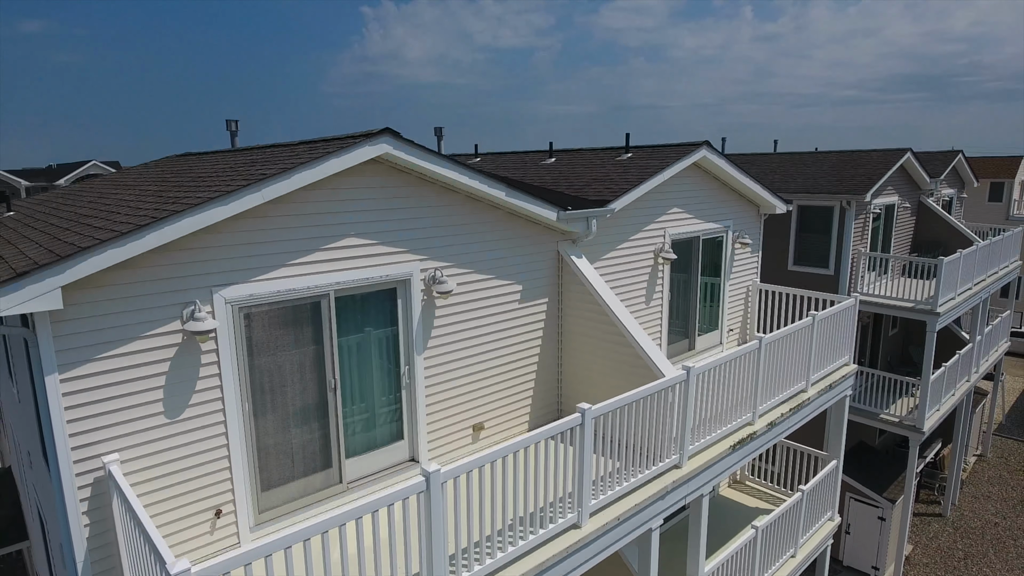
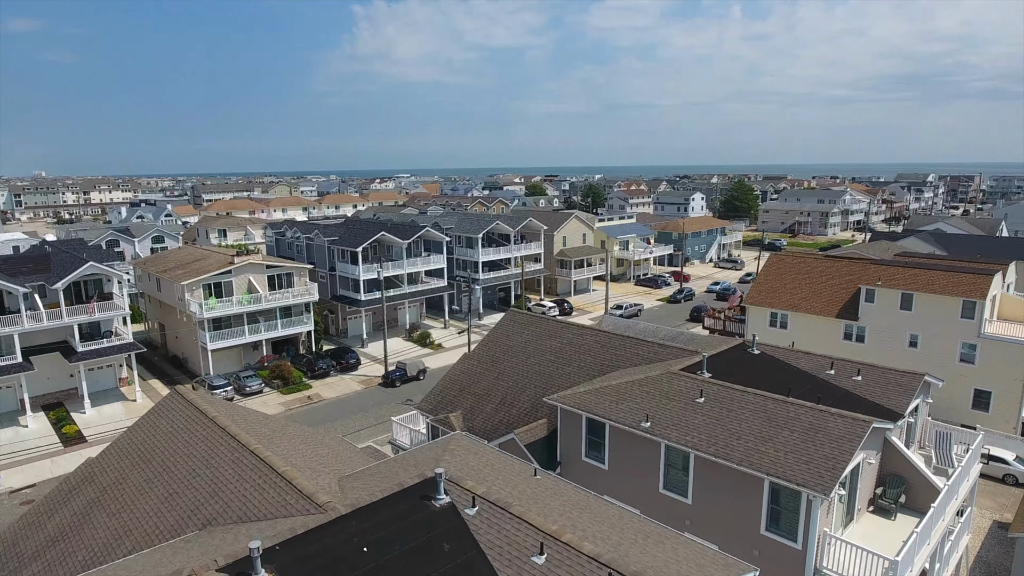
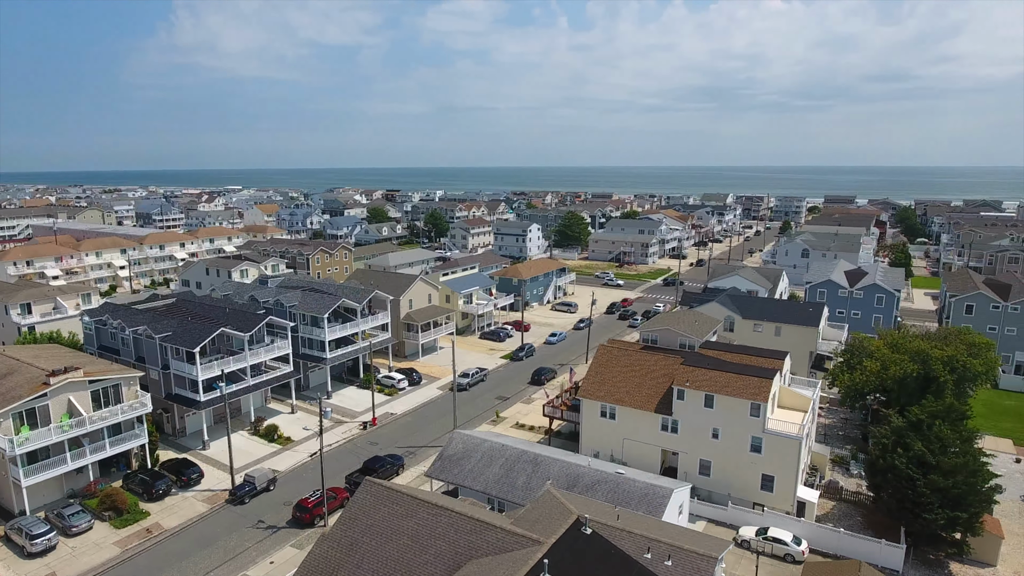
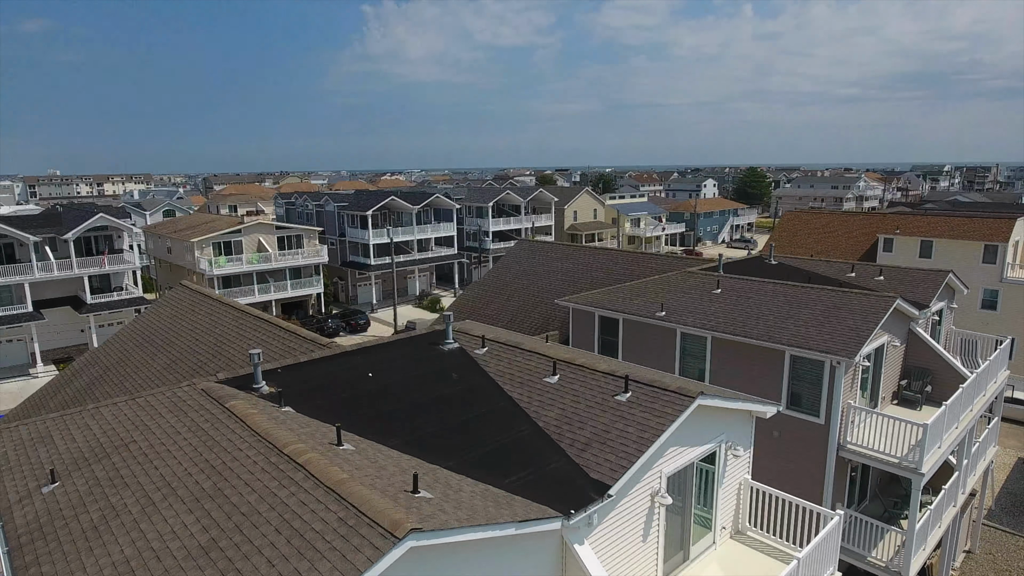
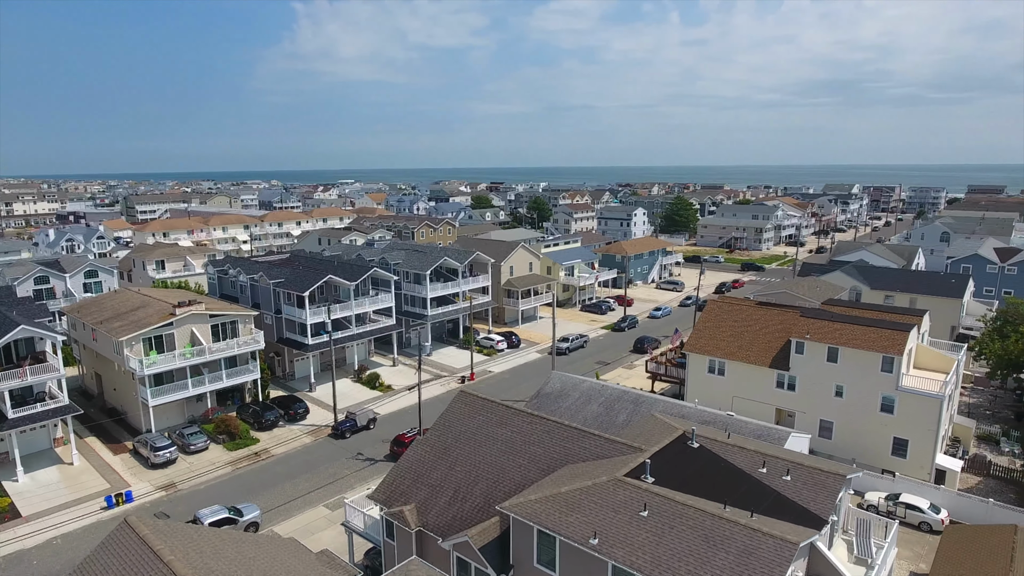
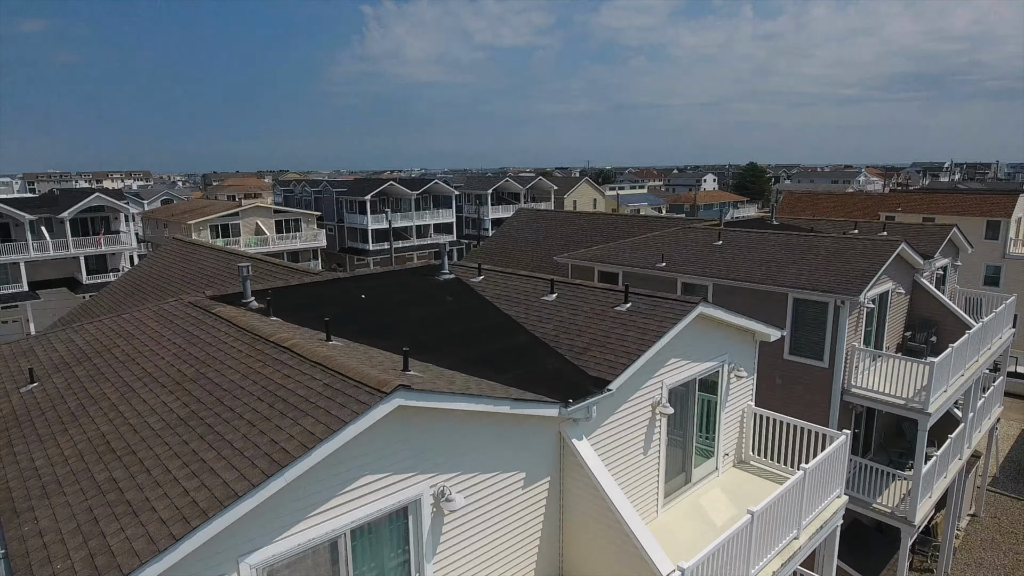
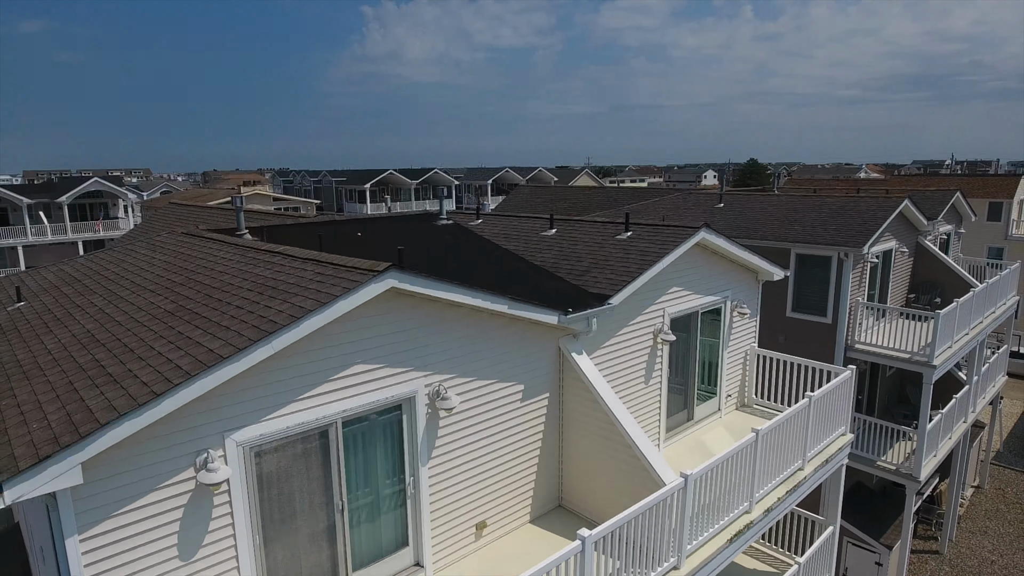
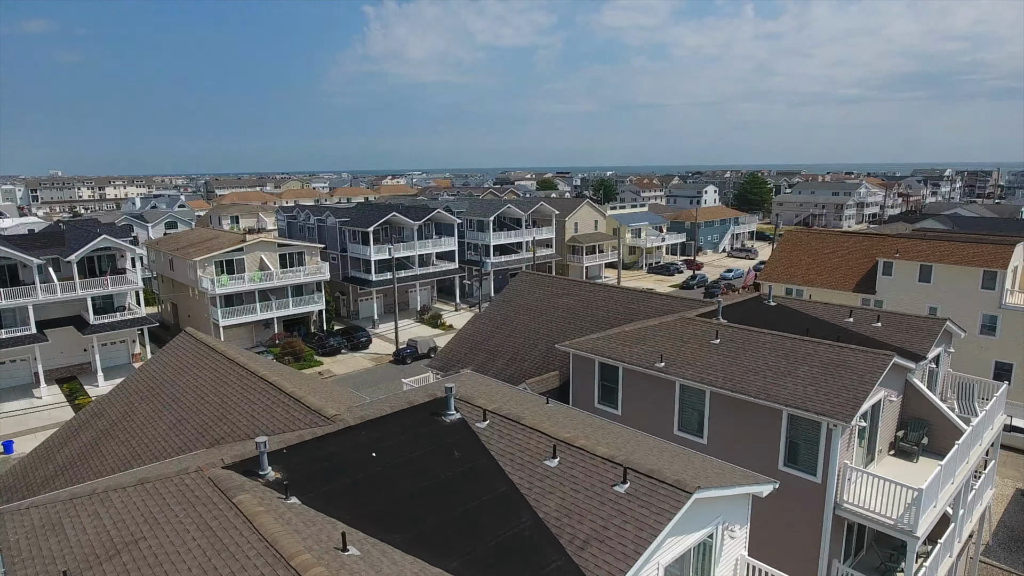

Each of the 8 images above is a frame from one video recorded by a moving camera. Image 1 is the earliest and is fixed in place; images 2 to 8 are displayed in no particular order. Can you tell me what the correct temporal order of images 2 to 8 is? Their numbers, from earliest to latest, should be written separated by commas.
7, 6, 4, 8, 2, 5, 3
